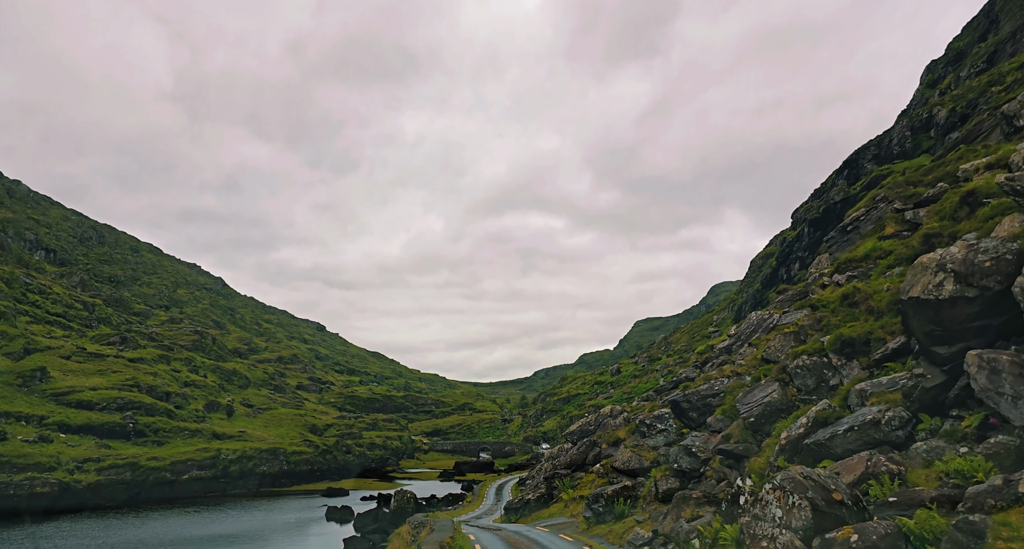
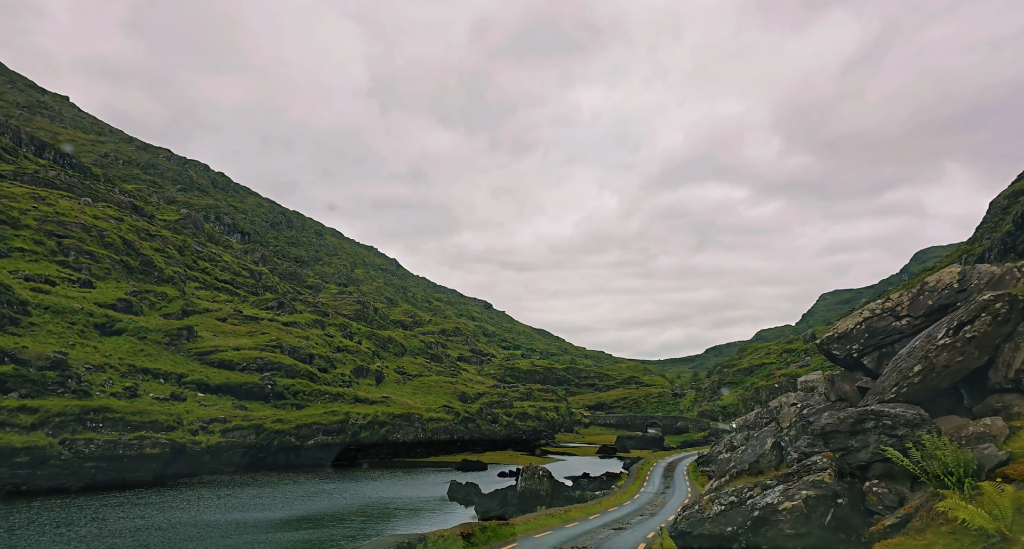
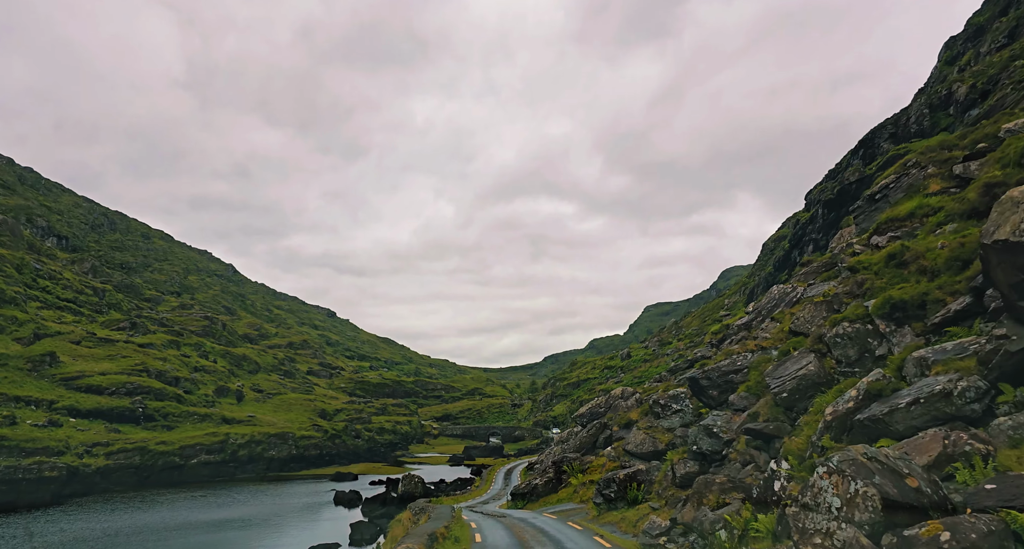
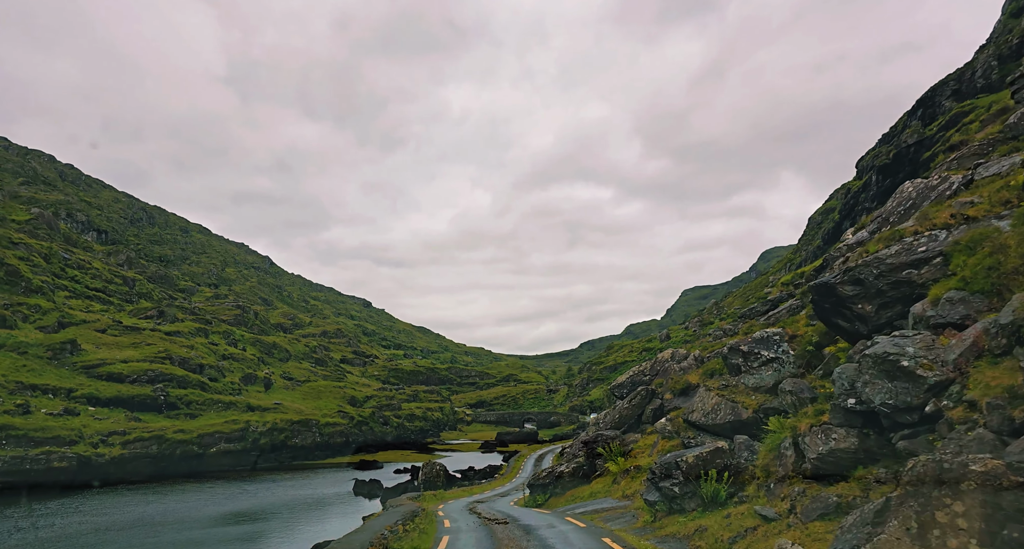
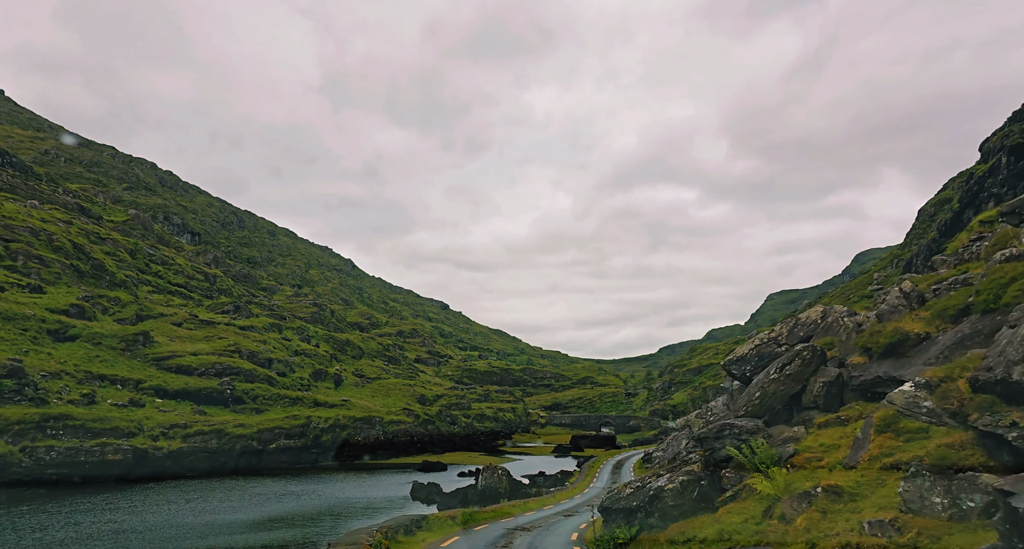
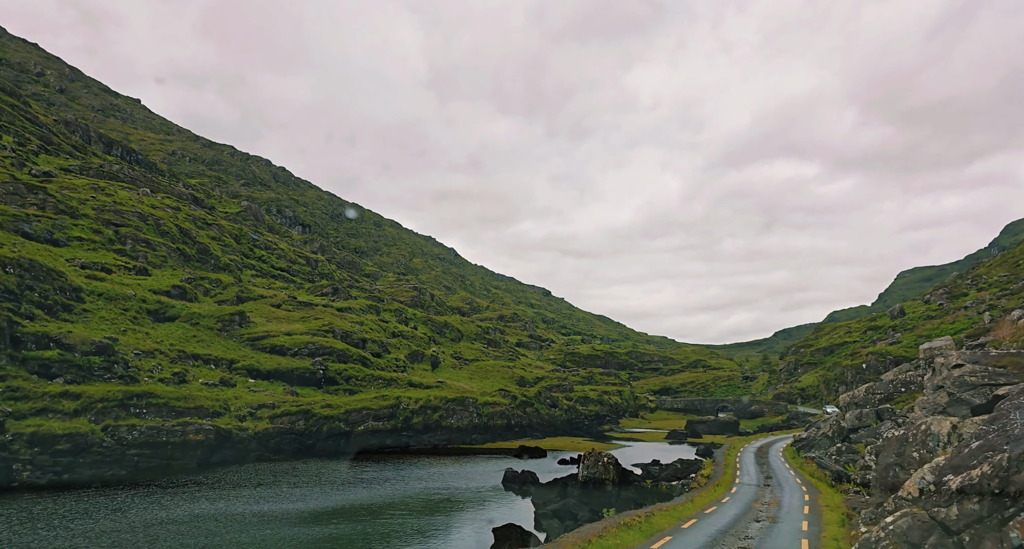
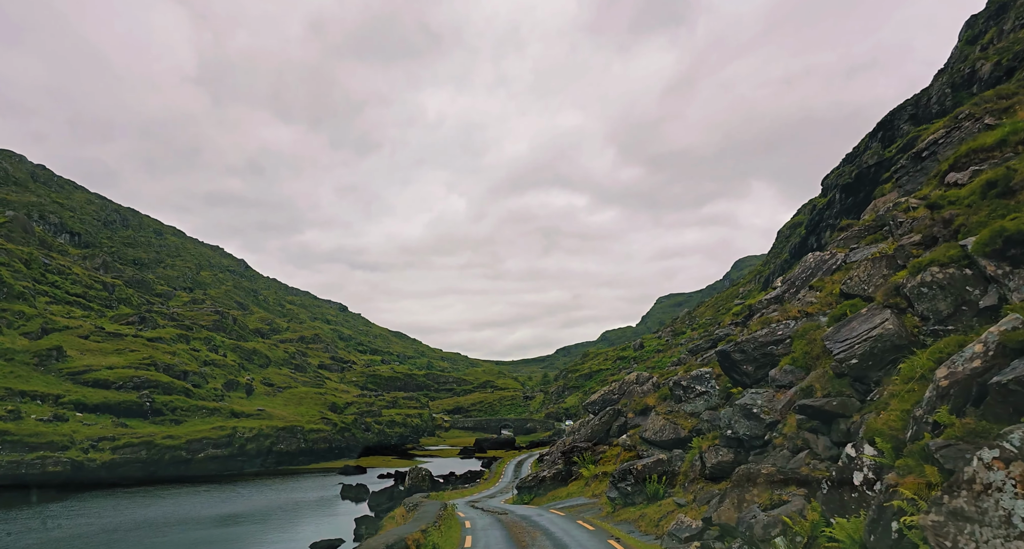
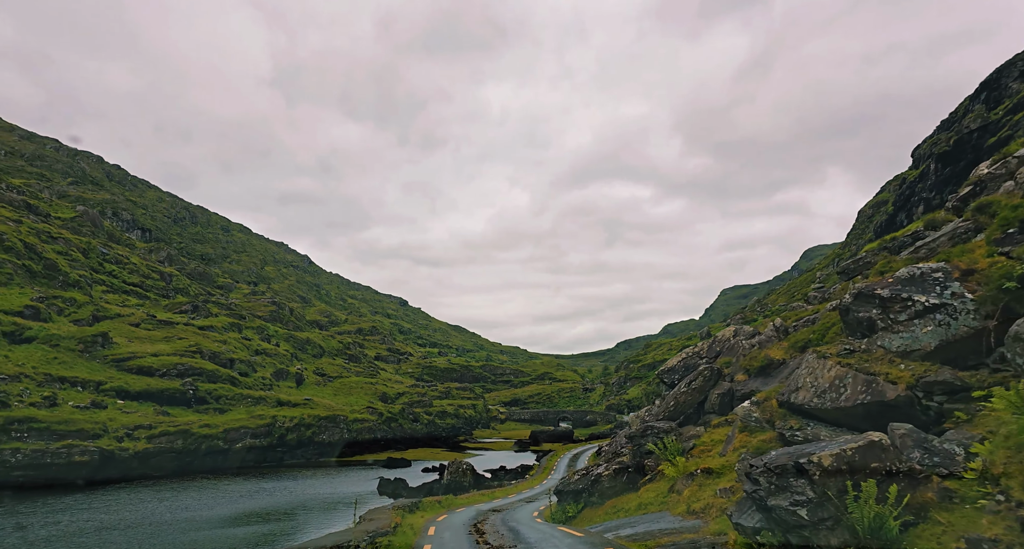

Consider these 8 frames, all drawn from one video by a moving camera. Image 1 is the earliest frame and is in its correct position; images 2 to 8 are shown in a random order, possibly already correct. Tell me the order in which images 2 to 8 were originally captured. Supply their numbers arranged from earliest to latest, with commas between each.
3, 7, 4, 8, 5, 2, 6
